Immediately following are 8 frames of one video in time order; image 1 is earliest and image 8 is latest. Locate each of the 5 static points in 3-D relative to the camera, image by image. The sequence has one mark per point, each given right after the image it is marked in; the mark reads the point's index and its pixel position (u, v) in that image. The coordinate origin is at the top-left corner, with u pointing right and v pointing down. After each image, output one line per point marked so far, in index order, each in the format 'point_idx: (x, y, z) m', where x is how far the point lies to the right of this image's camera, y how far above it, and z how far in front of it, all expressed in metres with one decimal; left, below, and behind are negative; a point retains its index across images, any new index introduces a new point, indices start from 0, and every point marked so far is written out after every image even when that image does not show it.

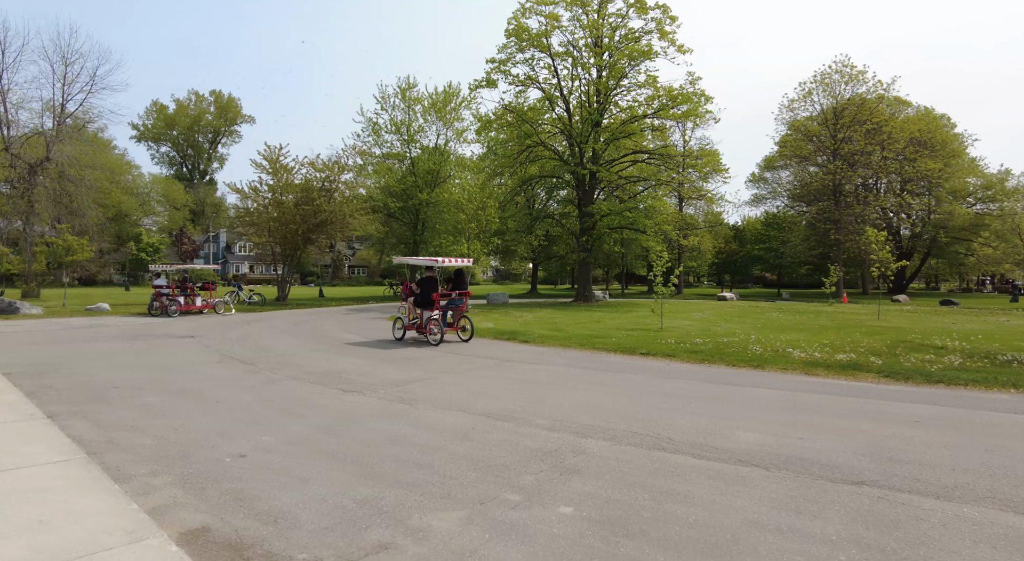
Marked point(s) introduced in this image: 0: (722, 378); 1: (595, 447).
0: (+3.3, -1.5, +9.1) m
1: (+0.8, -1.6, +5.8) m
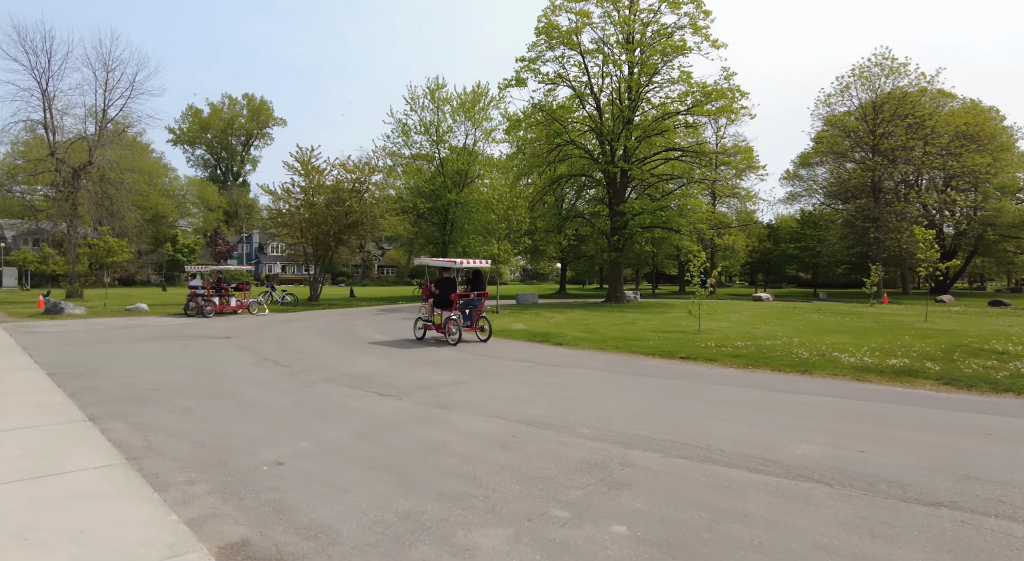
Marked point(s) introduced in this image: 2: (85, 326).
0: (+3.8, -1.6, +8.8) m
1: (+1.2, -1.7, +5.5) m
2: (-13.6, -1.4, +18.7) m
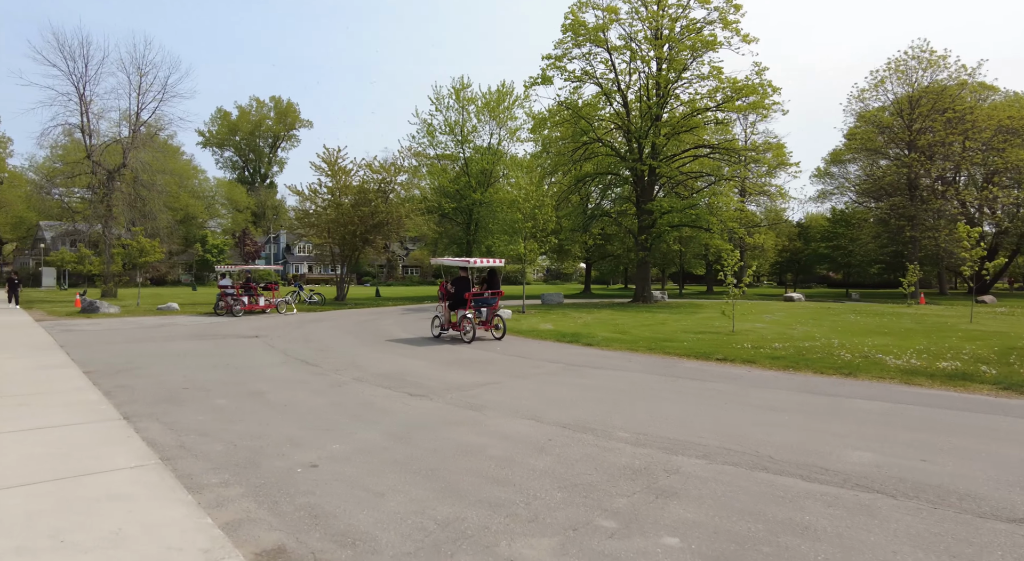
0: (+4.3, -1.5, +8.4) m
1: (+1.6, -1.6, +5.3) m
2: (-12.7, -1.4, +19.0) m
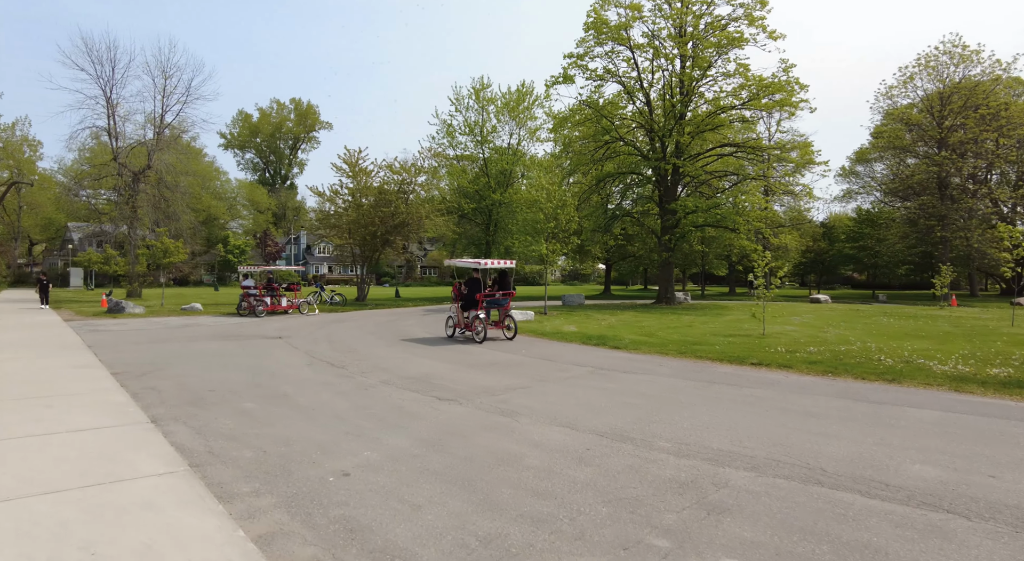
0: (+4.7, -1.6, +8.1) m
1: (+1.9, -1.7, +5.0) m
2: (-12.0, -1.4, +19.1) m
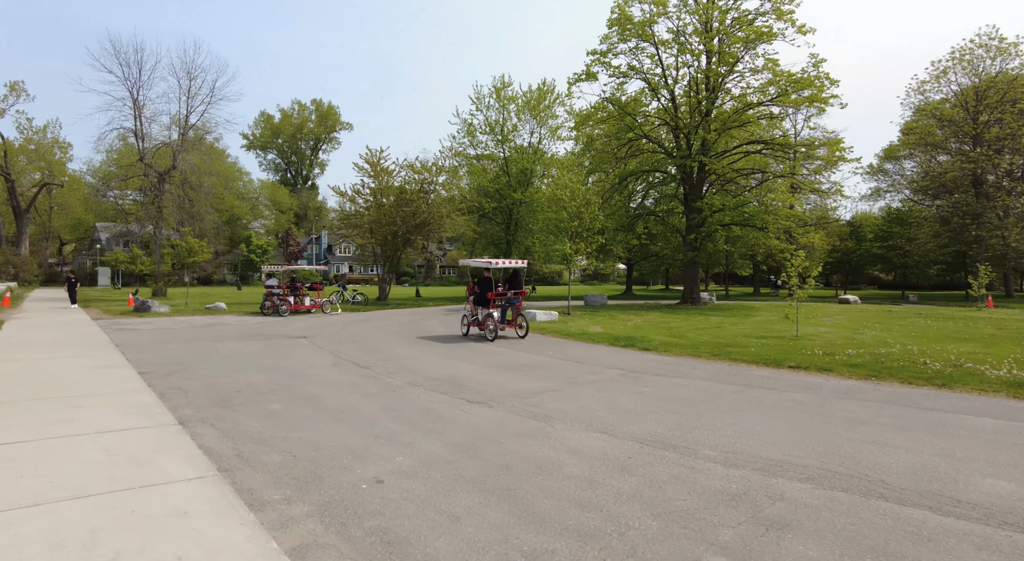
0: (+5.2, -1.6, +7.7) m
1: (+2.2, -1.7, +4.7) m
2: (-11.2, -1.4, +19.3) m
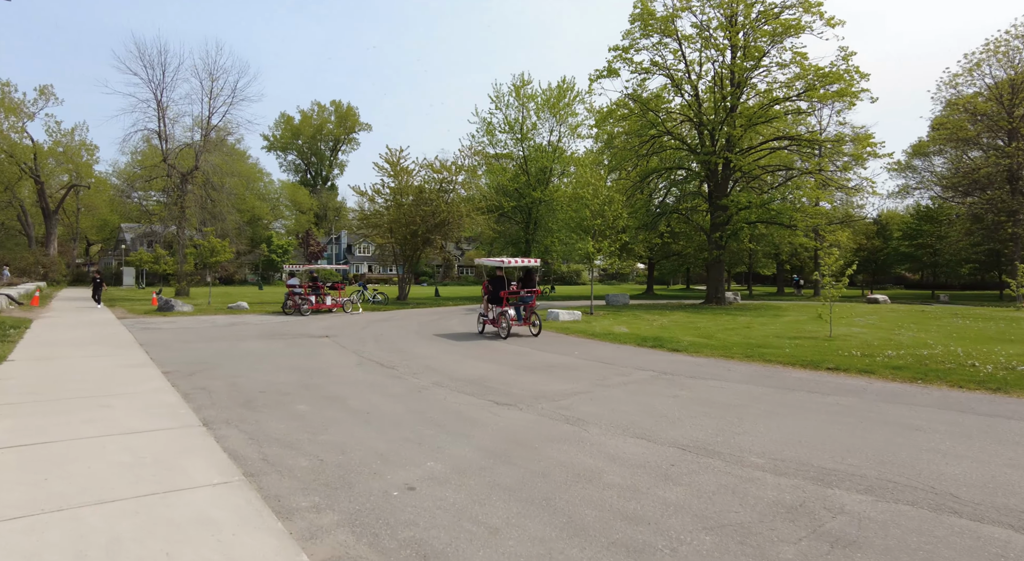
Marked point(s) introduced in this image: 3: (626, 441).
0: (+5.5, -1.5, +7.3) m
1: (+2.5, -1.6, +4.4) m
2: (-10.5, -1.4, +19.3) m
3: (+1.1, -1.6, +5.9) m
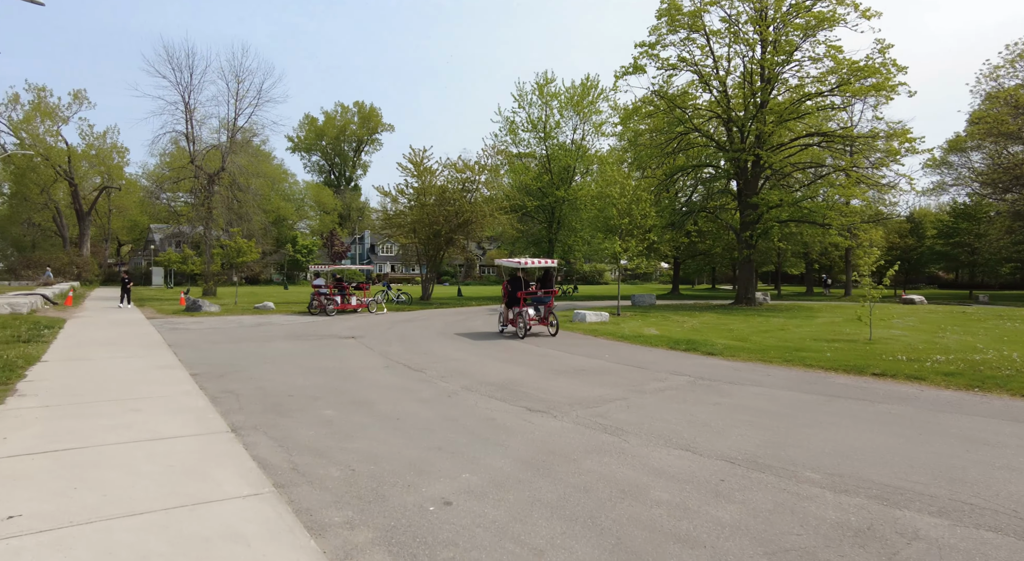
0: (+5.9, -1.6, +6.8) m
1: (+2.8, -1.7, +4.0) m
2: (-9.6, -1.4, +19.4) m
3: (+1.5, -1.6, +5.6) m
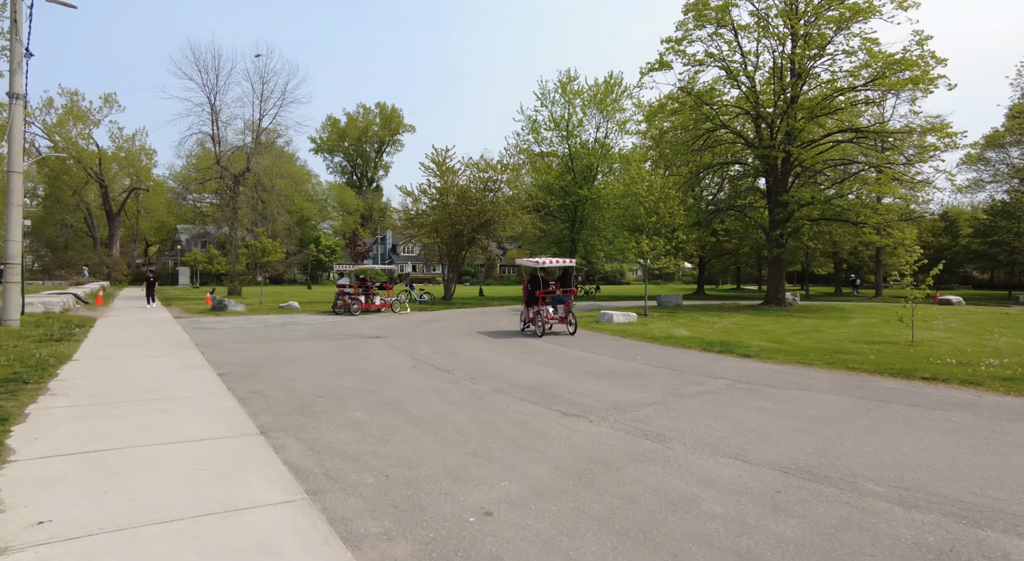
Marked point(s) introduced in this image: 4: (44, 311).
0: (+6.3, -1.6, +6.3) m
1: (+3.1, -1.7, +3.7) m
2: (-8.8, -1.4, +19.5) m
3: (+1.9, -1.6, +5.3) m
4: (-15.8, -1.0, +19.7) m
